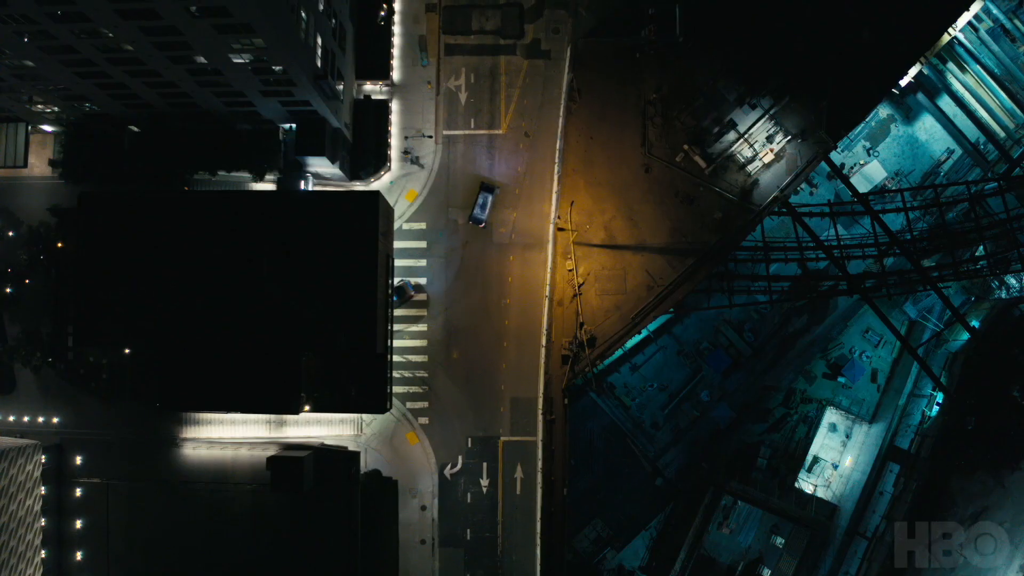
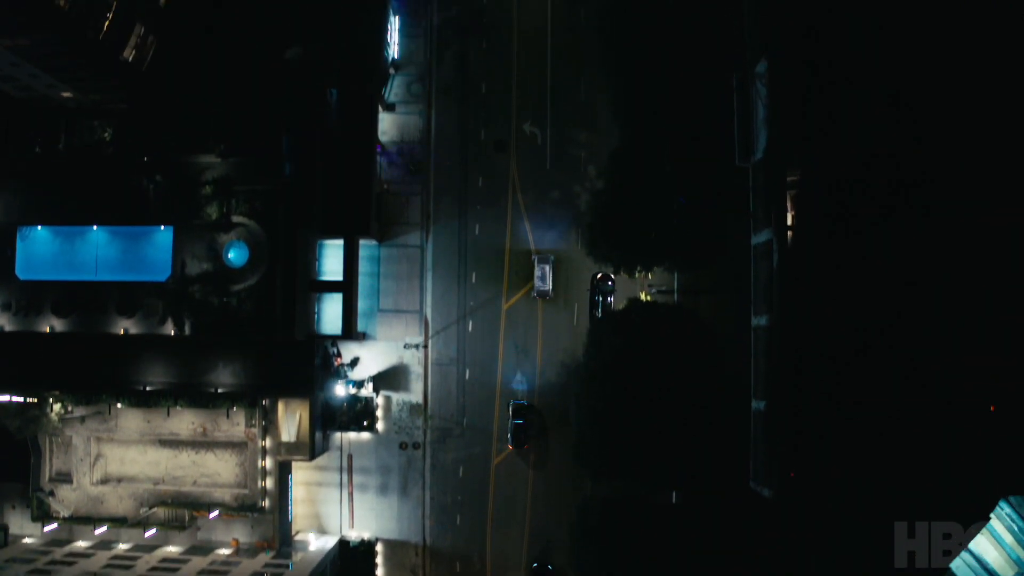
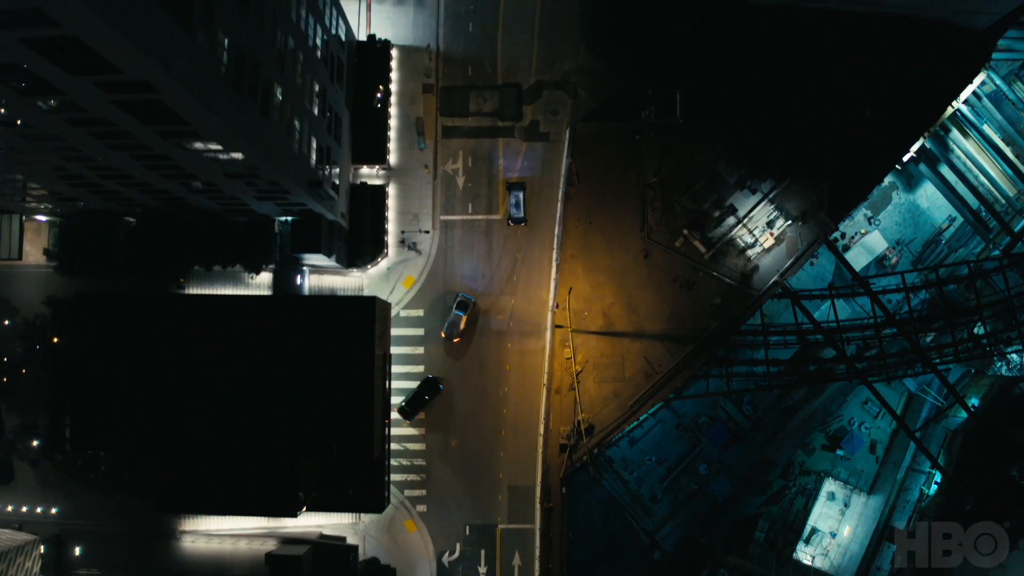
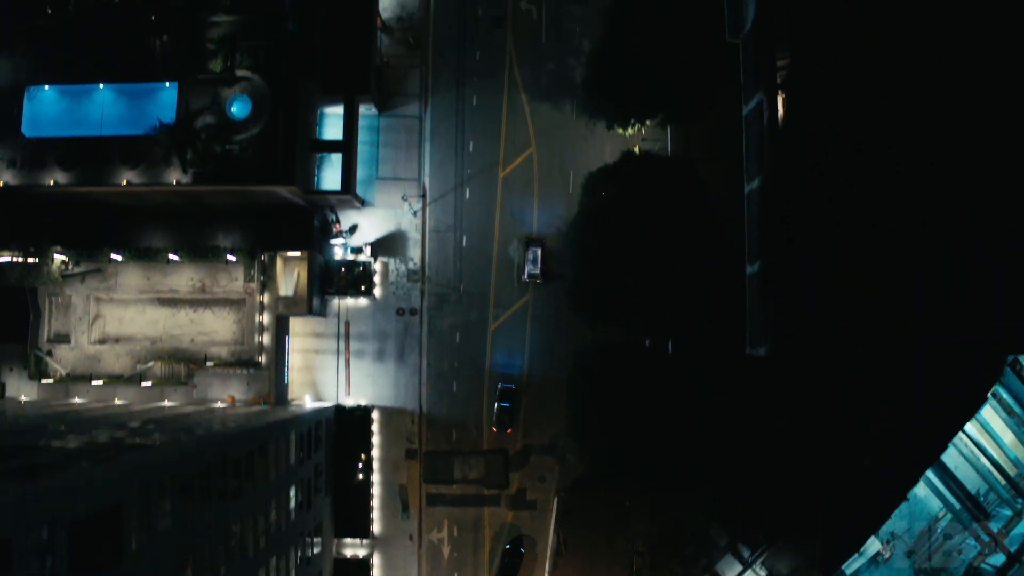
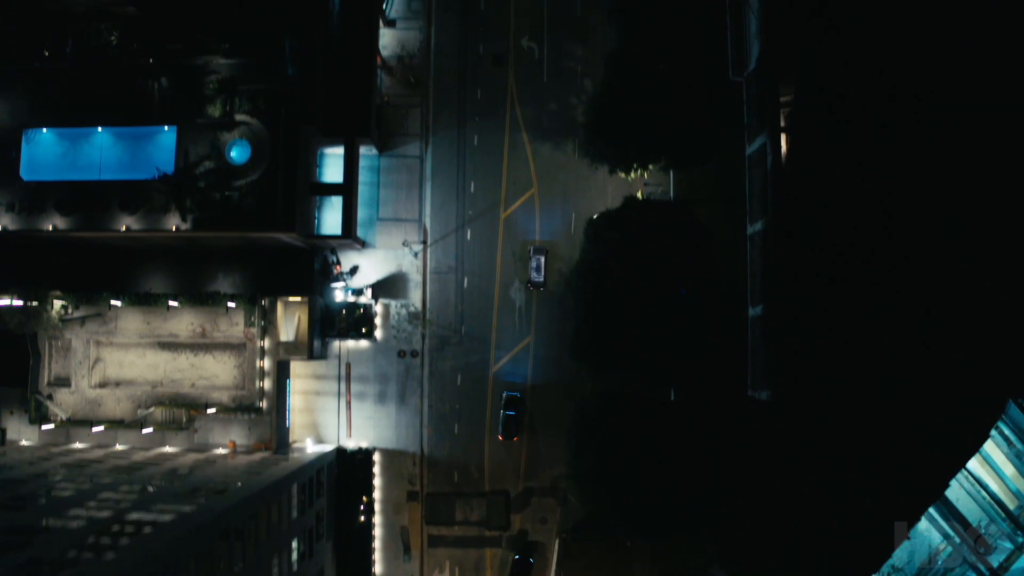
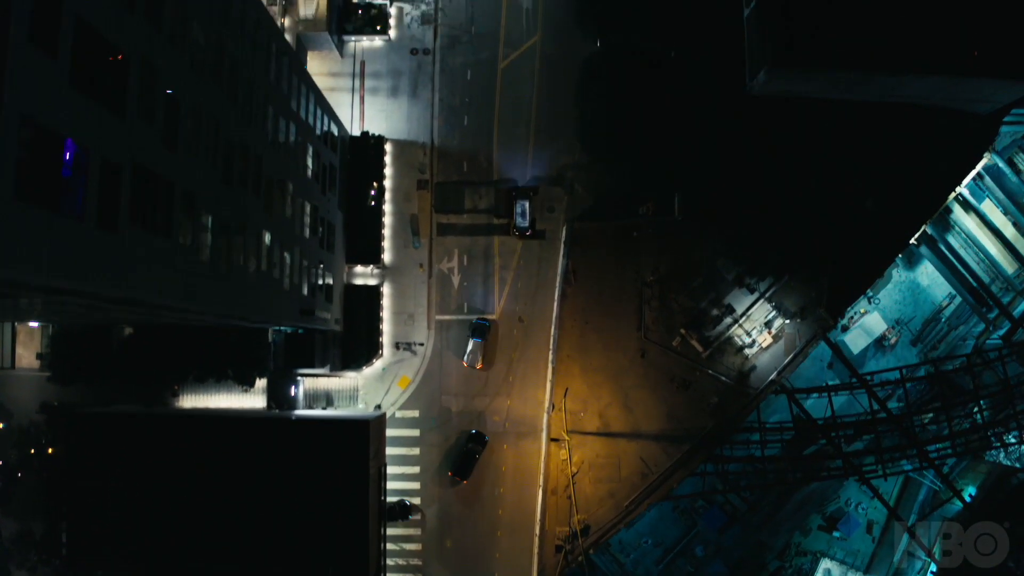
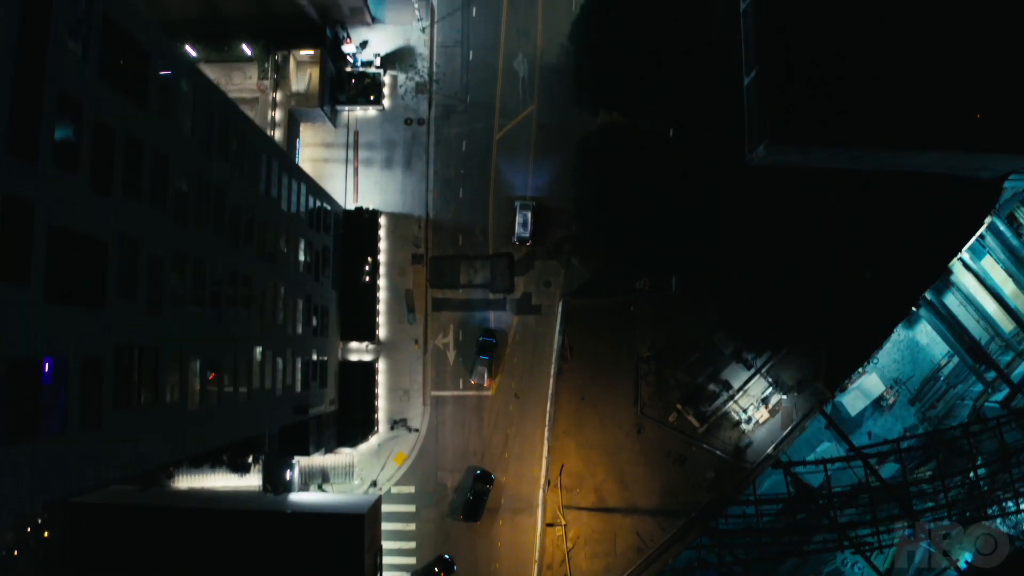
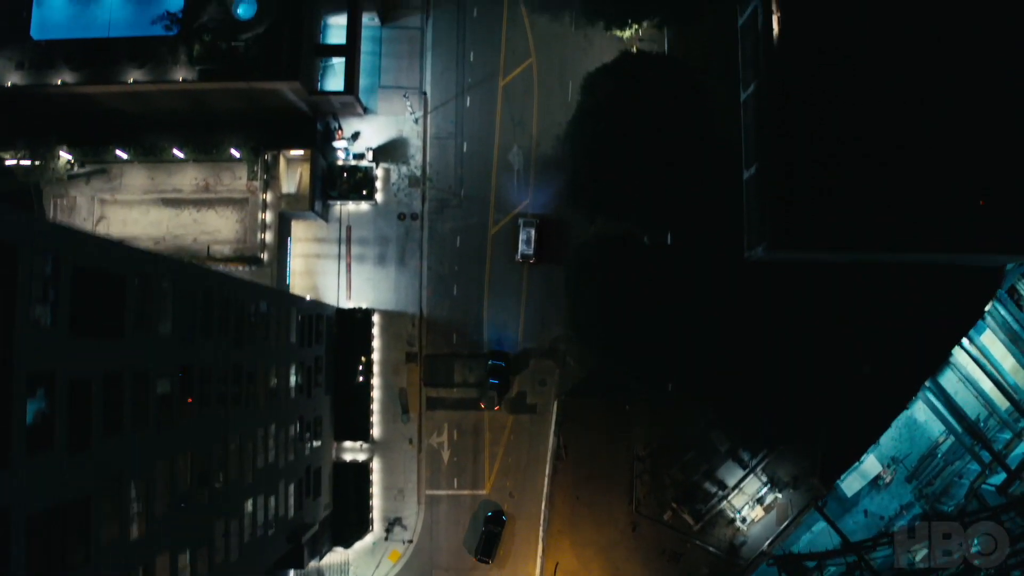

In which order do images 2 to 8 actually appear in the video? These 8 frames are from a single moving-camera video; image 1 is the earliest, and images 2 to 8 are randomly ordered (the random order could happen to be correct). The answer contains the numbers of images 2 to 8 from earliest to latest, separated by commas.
3, 6, 7, 8, 4, 5, 2
